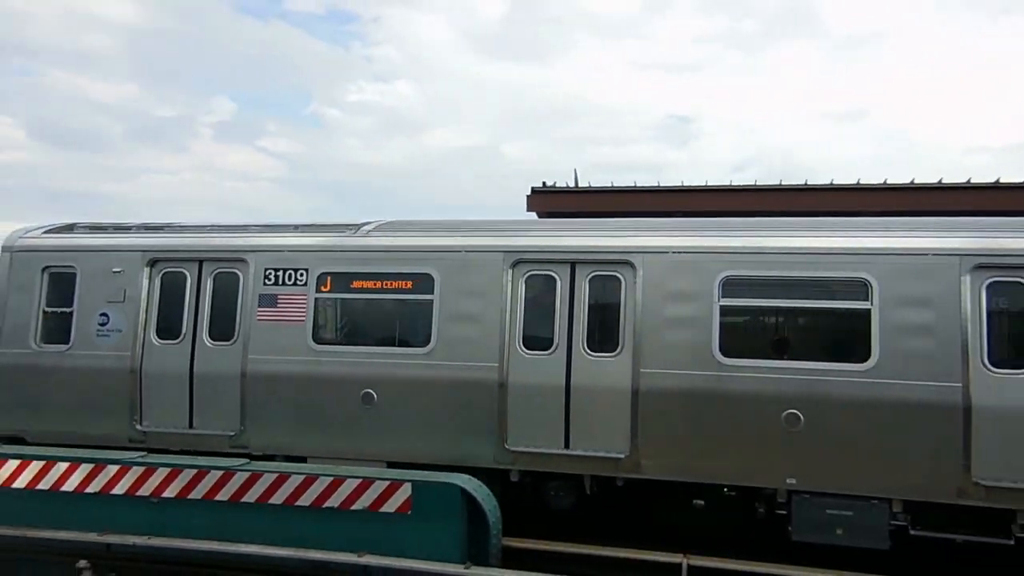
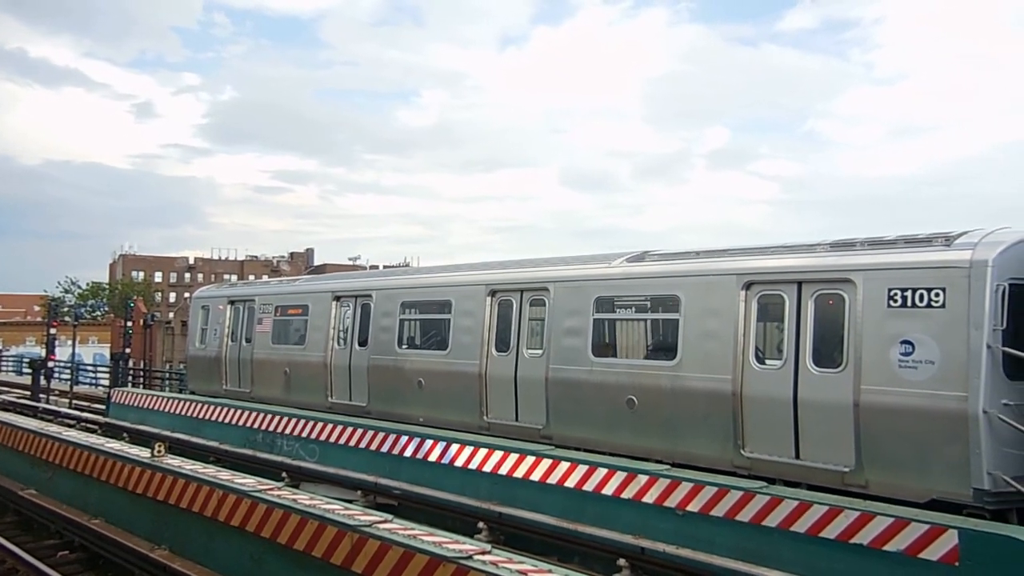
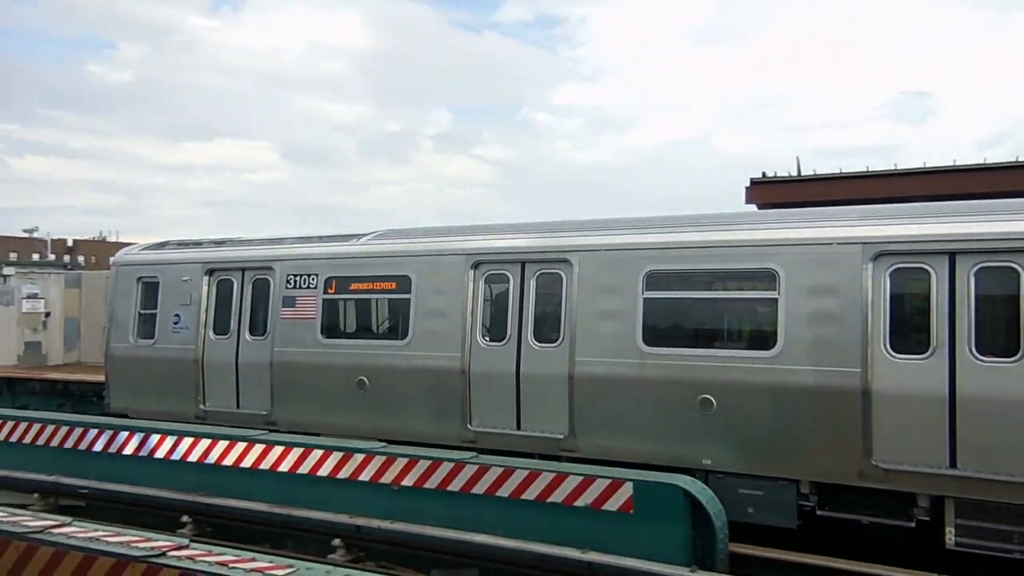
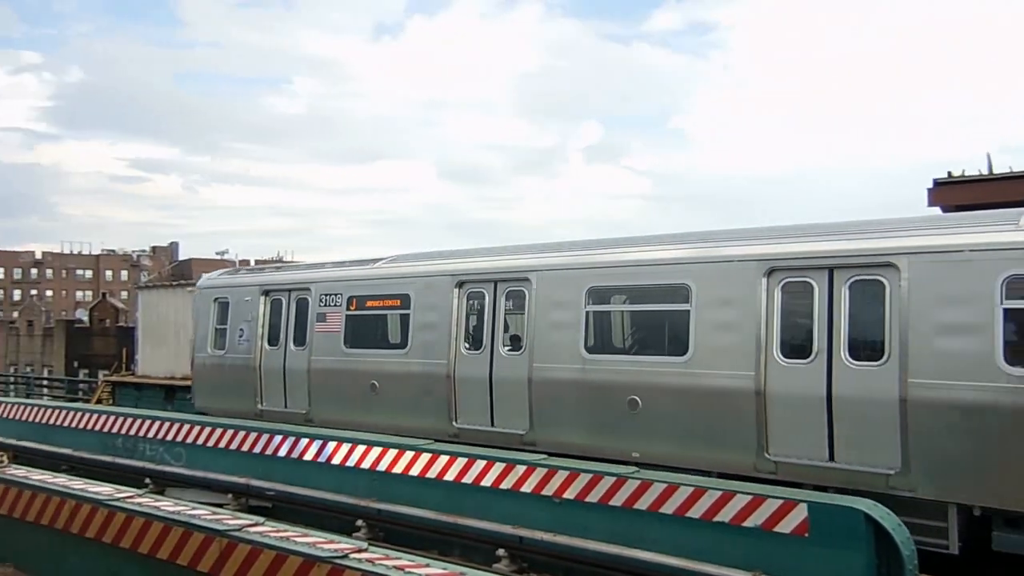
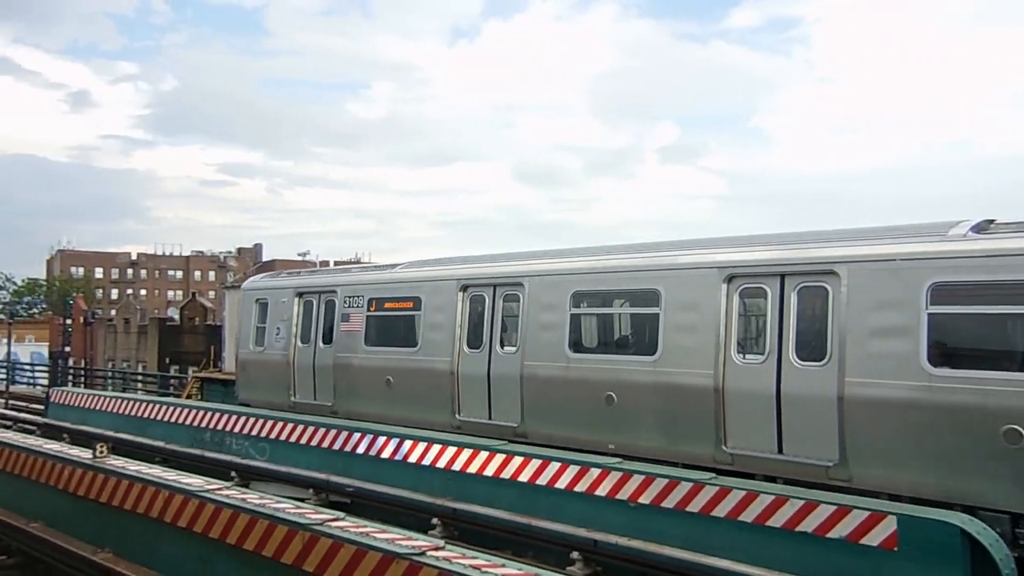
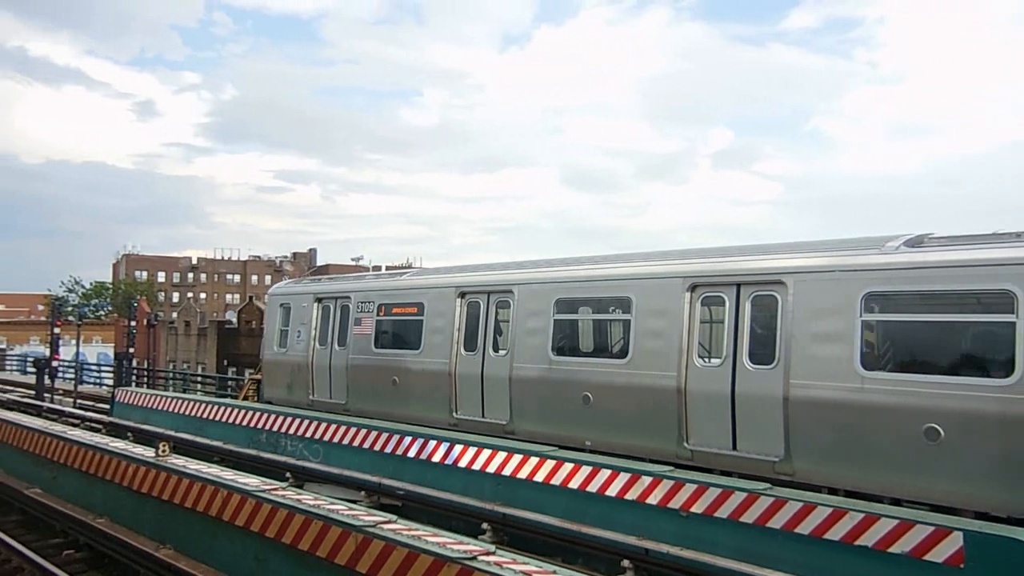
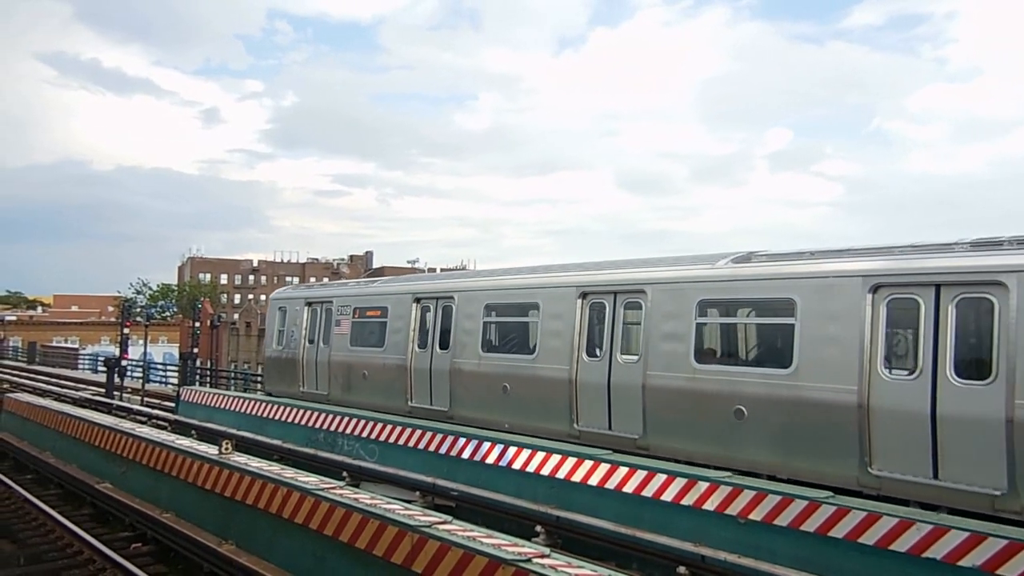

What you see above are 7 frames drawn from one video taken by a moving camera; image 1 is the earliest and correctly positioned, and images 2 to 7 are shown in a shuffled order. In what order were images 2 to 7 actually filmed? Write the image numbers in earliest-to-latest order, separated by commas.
3, 4, 5, 6, 7, 2
